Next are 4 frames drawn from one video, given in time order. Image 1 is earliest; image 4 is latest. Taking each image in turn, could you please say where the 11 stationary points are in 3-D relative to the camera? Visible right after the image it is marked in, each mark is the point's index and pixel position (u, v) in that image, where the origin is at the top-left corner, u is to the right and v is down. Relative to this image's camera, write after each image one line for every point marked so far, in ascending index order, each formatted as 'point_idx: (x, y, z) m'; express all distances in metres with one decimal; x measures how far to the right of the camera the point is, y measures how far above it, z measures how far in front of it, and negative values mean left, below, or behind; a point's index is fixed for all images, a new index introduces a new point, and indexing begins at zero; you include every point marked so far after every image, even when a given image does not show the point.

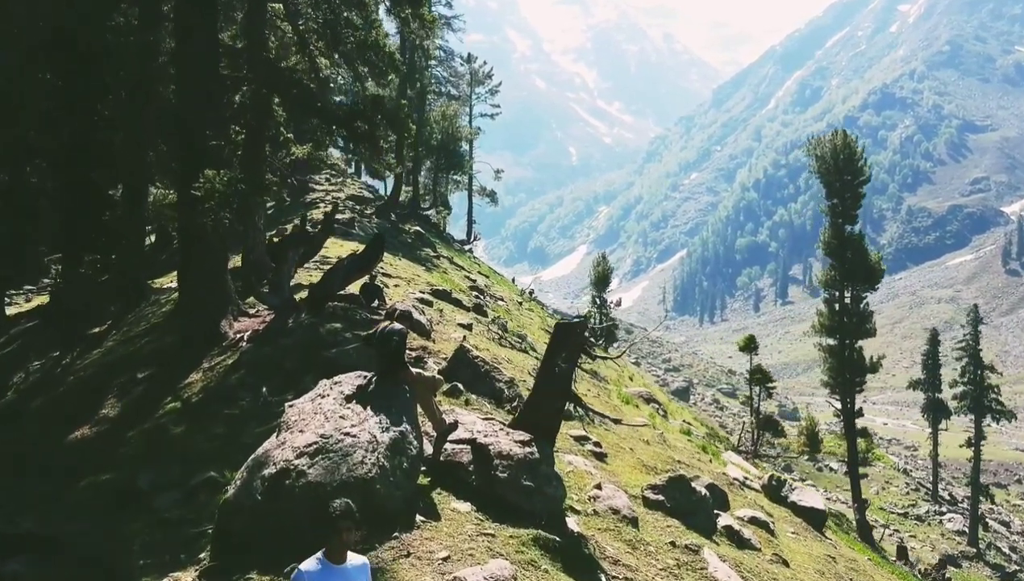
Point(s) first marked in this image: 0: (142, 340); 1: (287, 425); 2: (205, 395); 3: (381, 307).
0: (-5.9, -0.8, +15.8) m
1: (-1.4, -0.9, +6.4) m
2: (-3.1, -1.1, +10.1) m
3: (-1.8, -0.2, +13.3) m
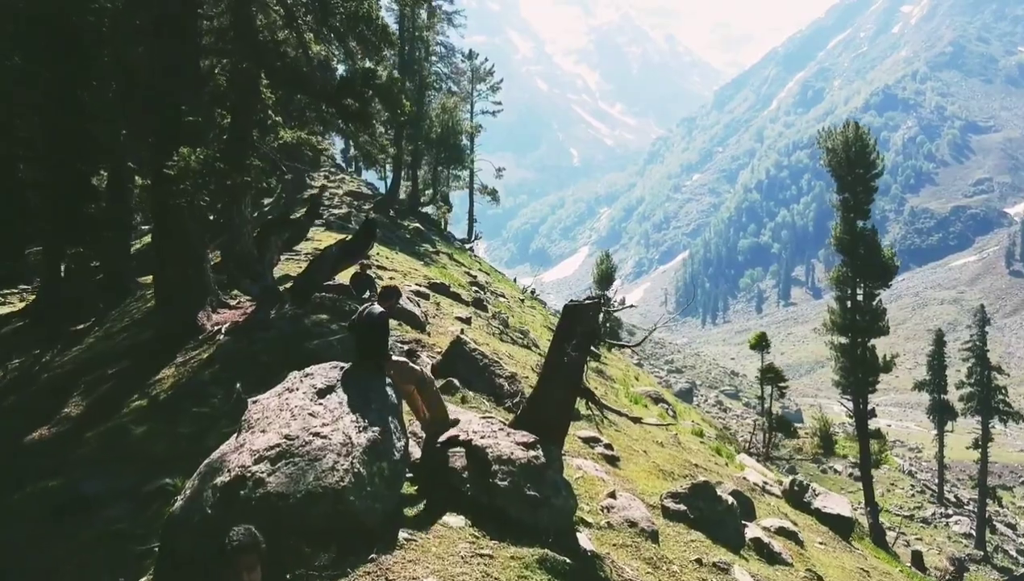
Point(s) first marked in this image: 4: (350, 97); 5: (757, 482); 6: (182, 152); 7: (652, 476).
0: (-5.9, -0.7, +14.8) m
1: (-1.4, -0.7, +5.4) m
2: (-3.1, -0.9, +9.1) m
3: (-1.7, -0.1, +12.3) m
4: (-2.2, +2.6, +13.5) m
5: (+3.1, -2.4, +12.4) m
6: (-3.6, +1.5, +10.8) m
7: (+1.2, -1.6, +8.3) m
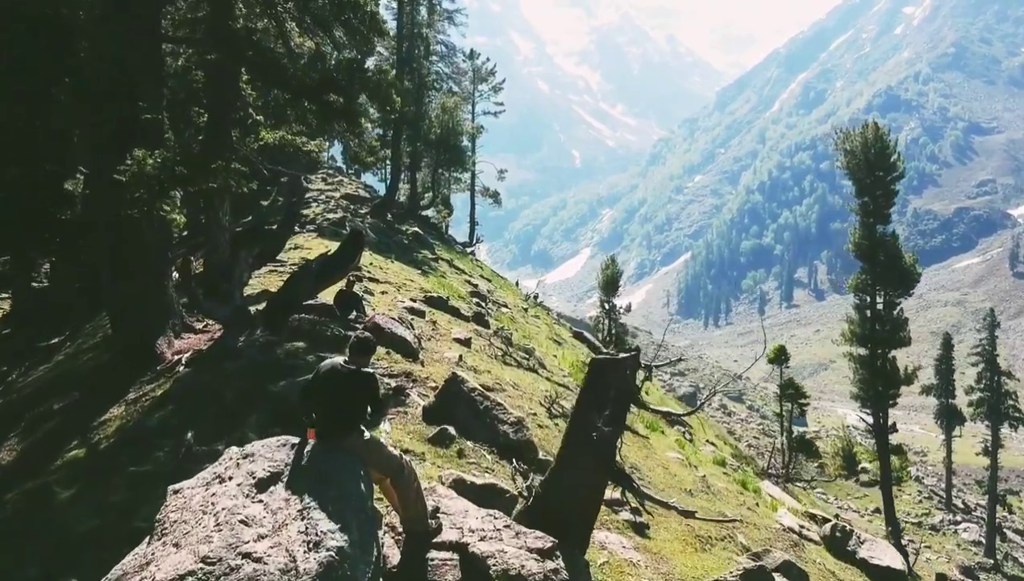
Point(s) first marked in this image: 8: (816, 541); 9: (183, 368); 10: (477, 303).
0: (-5.8, -0.9, +13.4) m
1: (-1.4, -0.9, +4.0) m
2: (-3.1, -1.2, +7.7) m
3: (-1.7, -0.3, +10.9) m
4: (-2.2, +2.4, +12.0) m
5: (+3.1, -2.6, +11.0) m
6: (-3.5, +1.3, +9.4) m
7: (+1.2, -1.8, +6.9) m
8: (+3.4, -2.8, +11.1) m
9: (-3.1, -0.7, +9.2) m
10: (-0.7, -0.2, +19.8) m
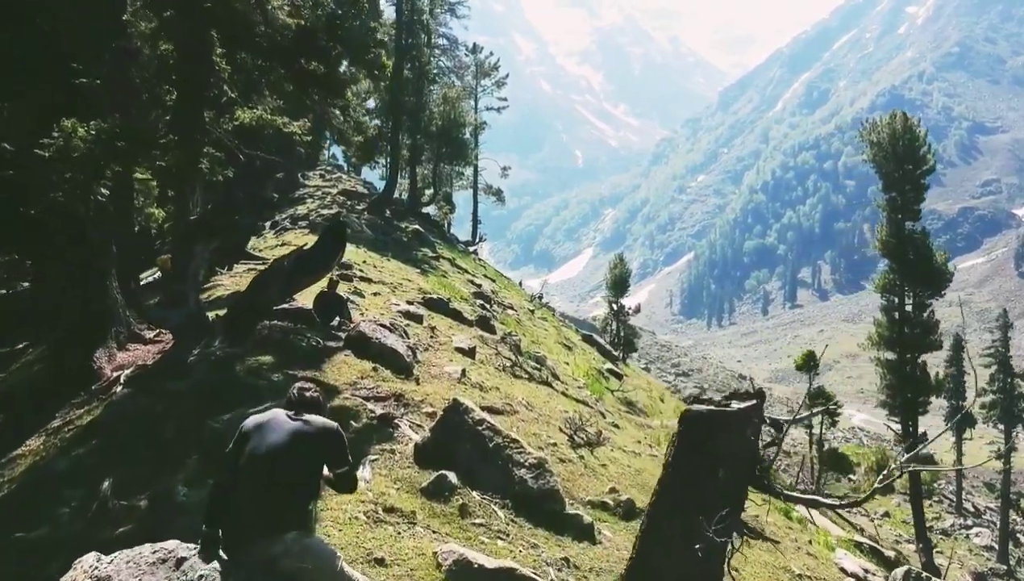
0: (-5.7, -0.9, +11.7) m
1: (-1.3, -1.0, +2.3) m
2: (-3.0, -1.2, +5.9) m
3: (-1.6, -0.3, +9.1) m
4: (-2.0, +2.4, +10.3) m
5: (+3.2, -2.6, +9.2) m
6: (-3.4, +1.3, +7.7) m
7: (+1.3, -1.8, +5.2) m
8: (+3.5, -2.8, +9.4) m
9: (-2.9, -0.7, +7.4) m
10: (-0.6, -0.2, +18.0) m
